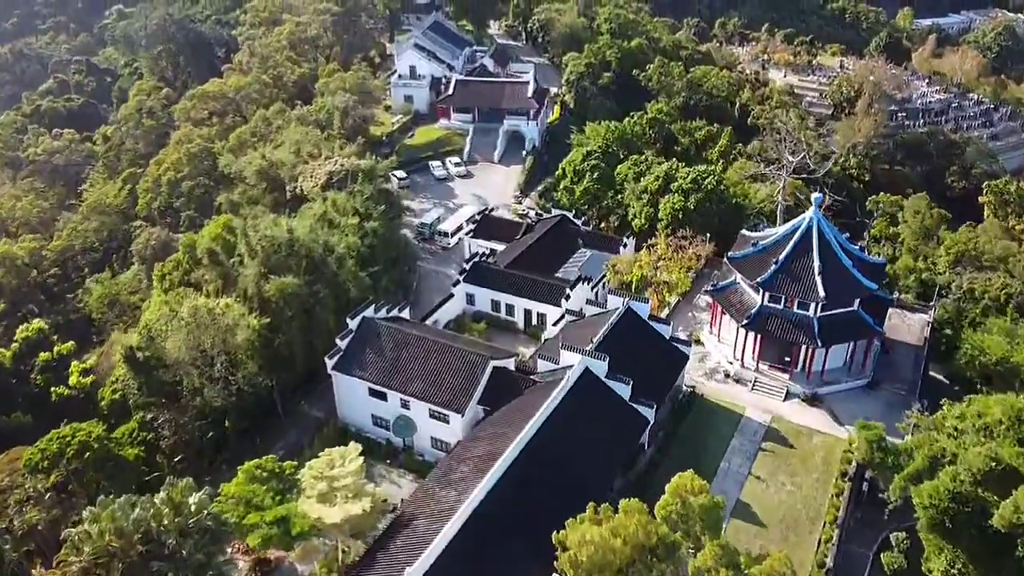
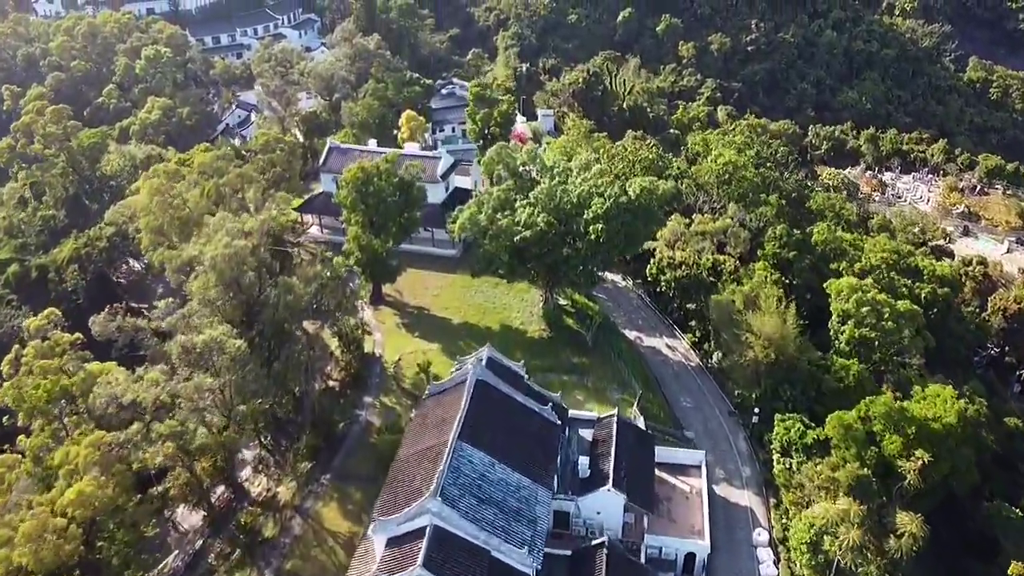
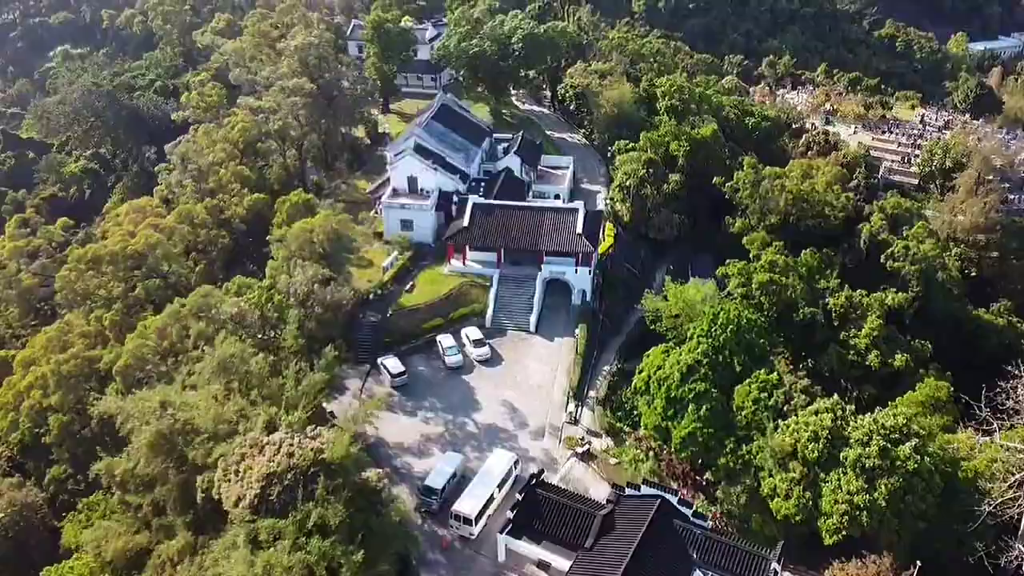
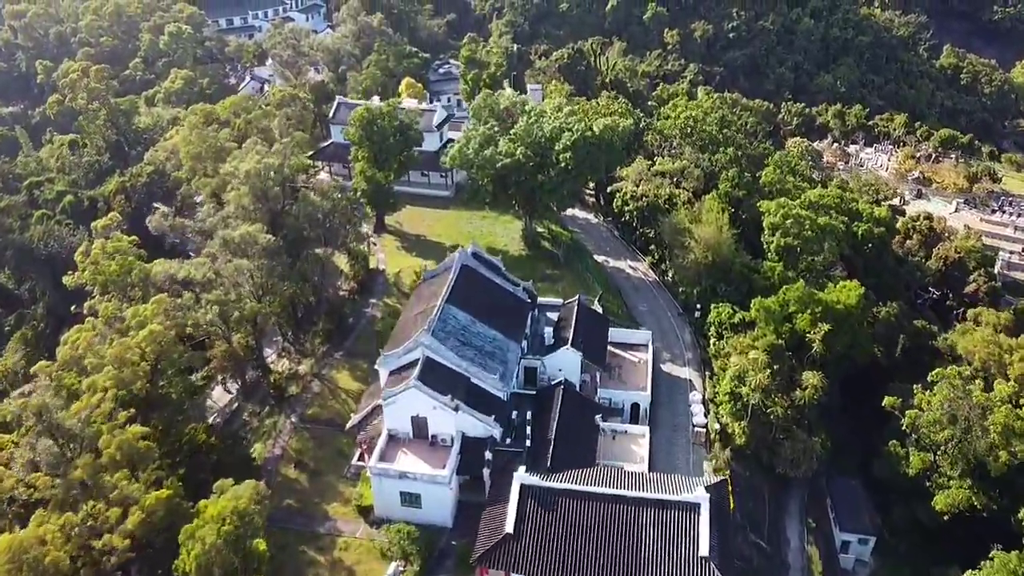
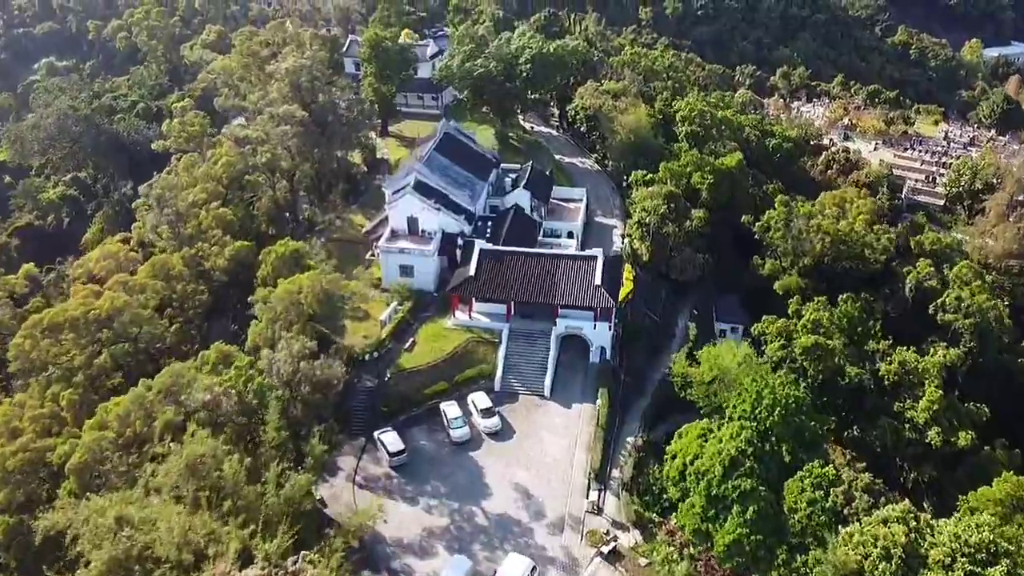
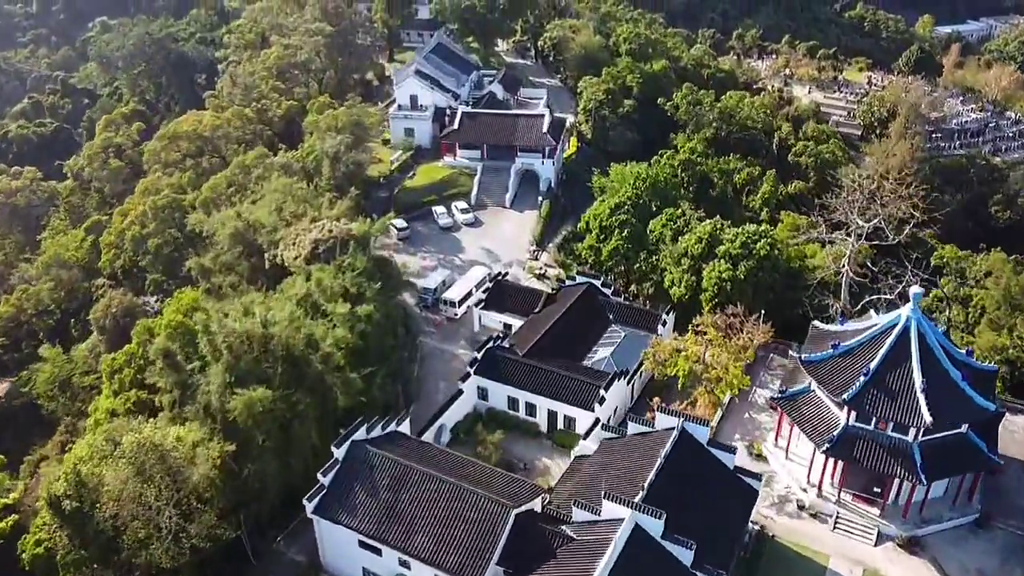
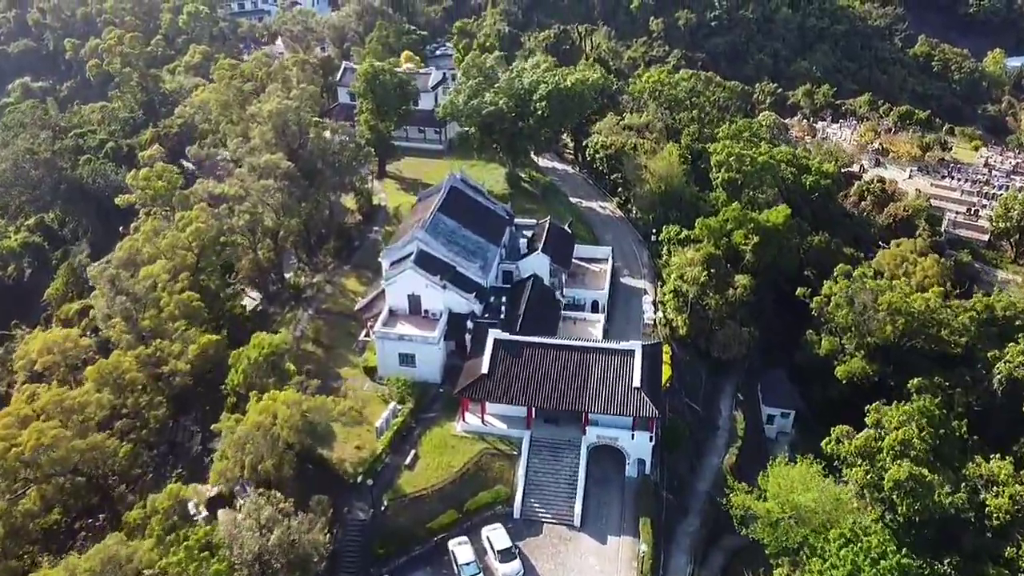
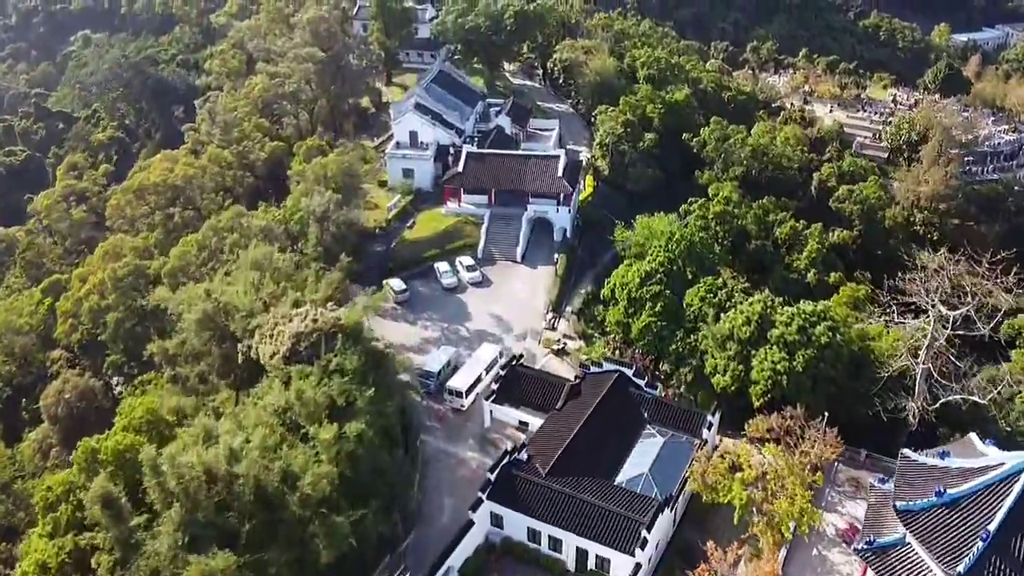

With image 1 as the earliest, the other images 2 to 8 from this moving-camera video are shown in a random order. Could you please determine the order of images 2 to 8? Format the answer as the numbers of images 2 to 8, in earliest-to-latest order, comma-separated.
6, 8, 3, 5, 7, 4, 2
